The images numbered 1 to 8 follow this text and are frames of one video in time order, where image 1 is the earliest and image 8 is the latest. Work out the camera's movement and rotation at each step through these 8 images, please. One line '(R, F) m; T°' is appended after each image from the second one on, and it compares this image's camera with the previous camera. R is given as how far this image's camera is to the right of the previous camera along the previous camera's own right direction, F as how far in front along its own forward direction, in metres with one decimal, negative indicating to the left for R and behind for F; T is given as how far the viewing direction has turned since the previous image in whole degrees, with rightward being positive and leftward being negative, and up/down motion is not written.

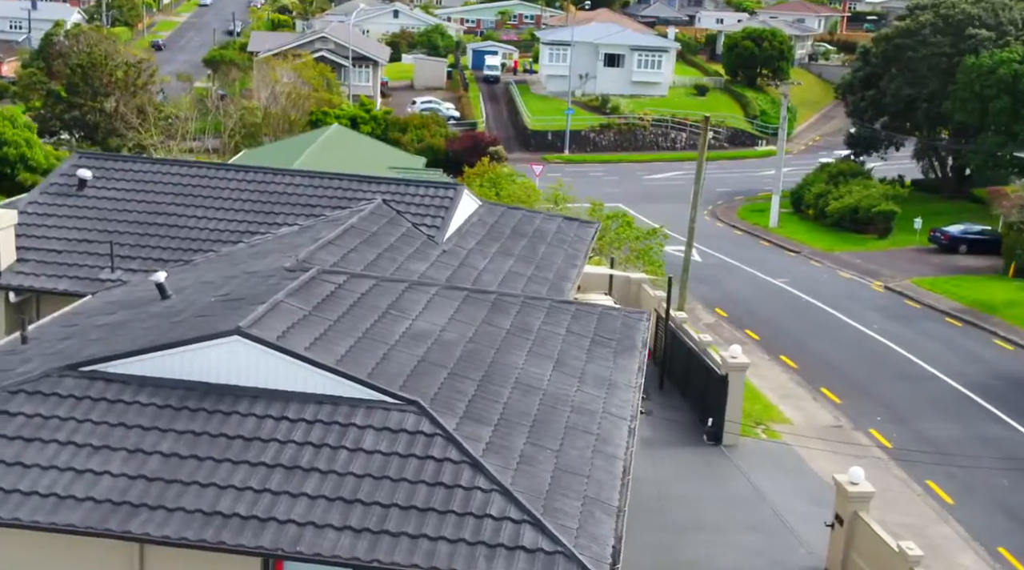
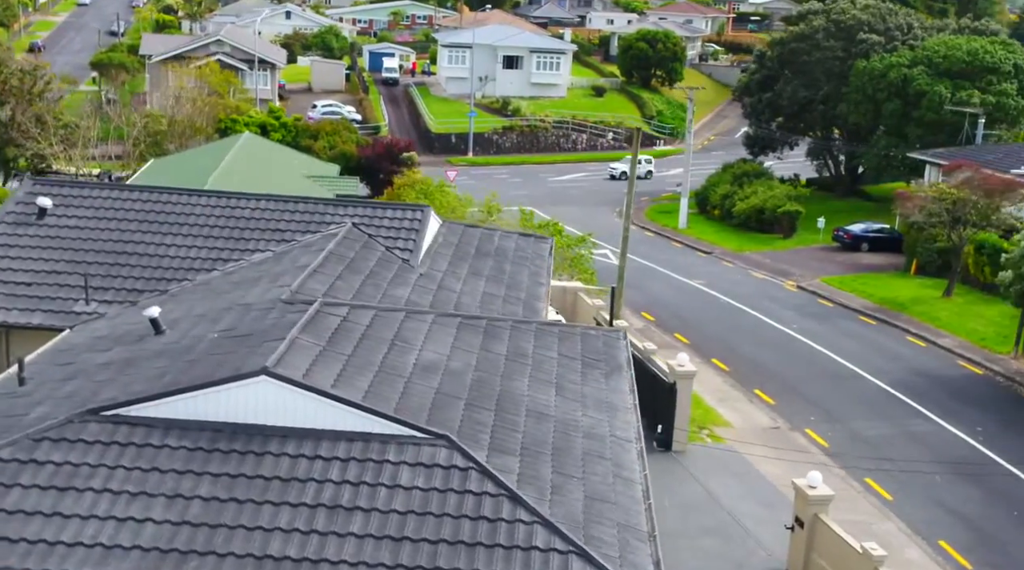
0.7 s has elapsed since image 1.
(-1.0, -0.2) m; +5°
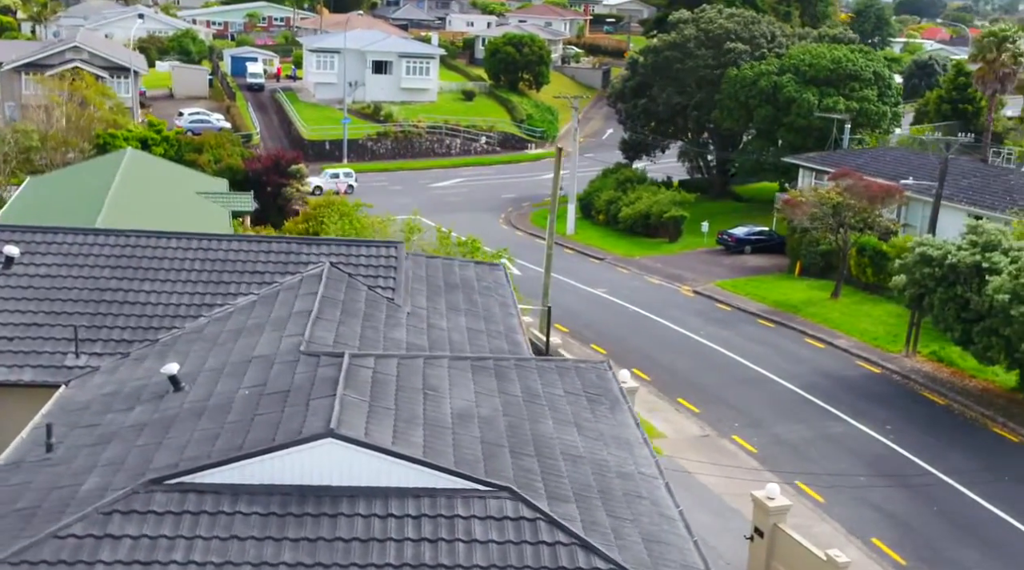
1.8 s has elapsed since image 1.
(-1.6, -0.3) m; +7°
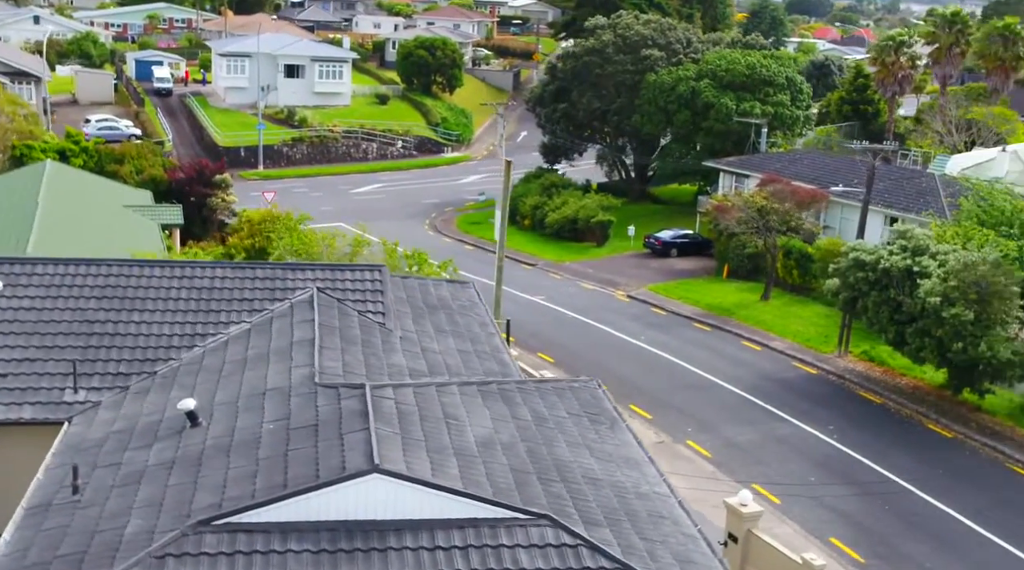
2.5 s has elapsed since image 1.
(-1.1, -0.3) m; +5°
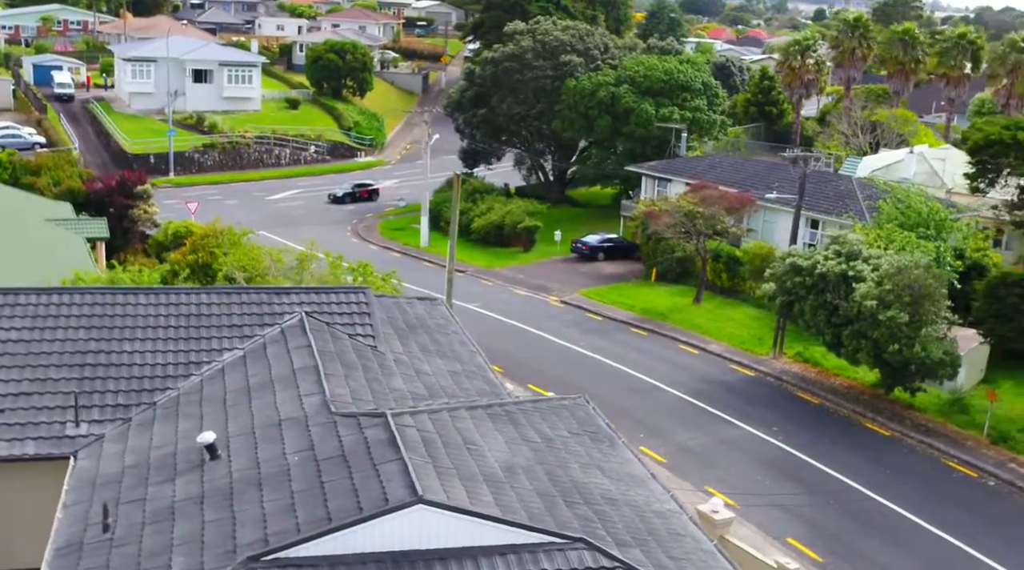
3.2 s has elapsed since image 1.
(-1.1, -0.2) m; +5°
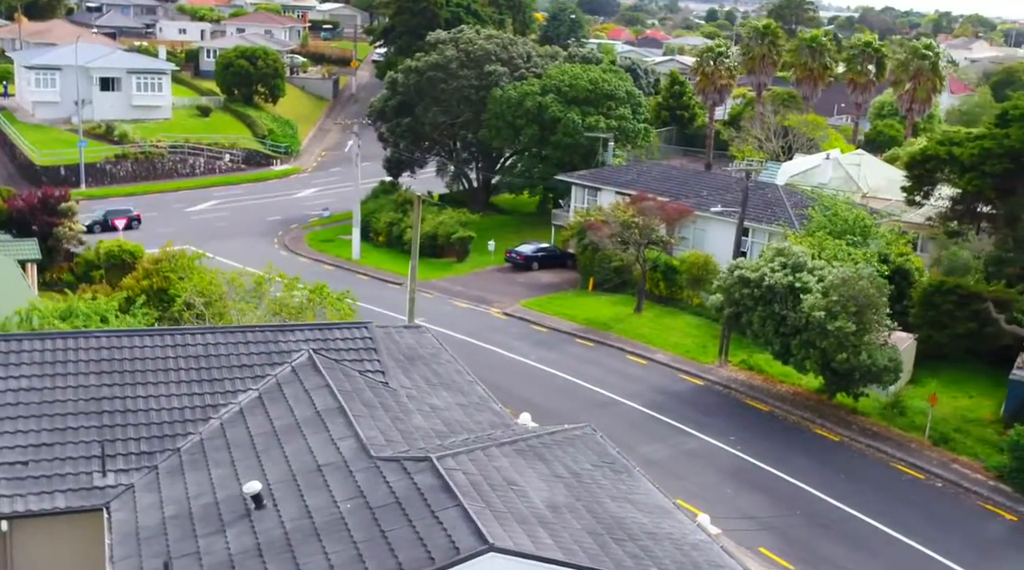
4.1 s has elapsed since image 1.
(-1.3, -0.3) m; +5°
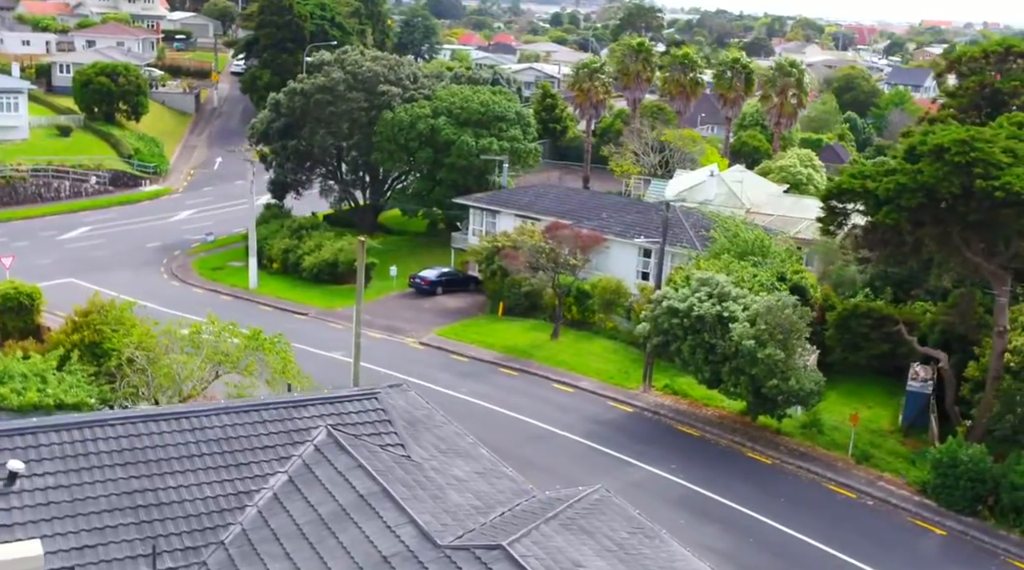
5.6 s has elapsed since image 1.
(-2.1, -0.2) m; +7°
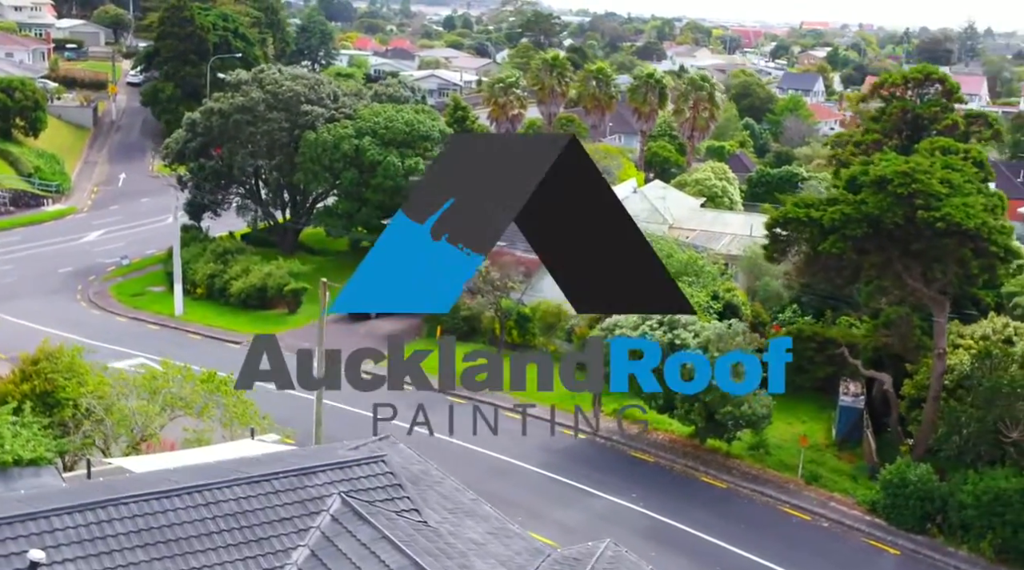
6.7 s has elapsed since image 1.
(-1.5, -0.1) m; +5°
